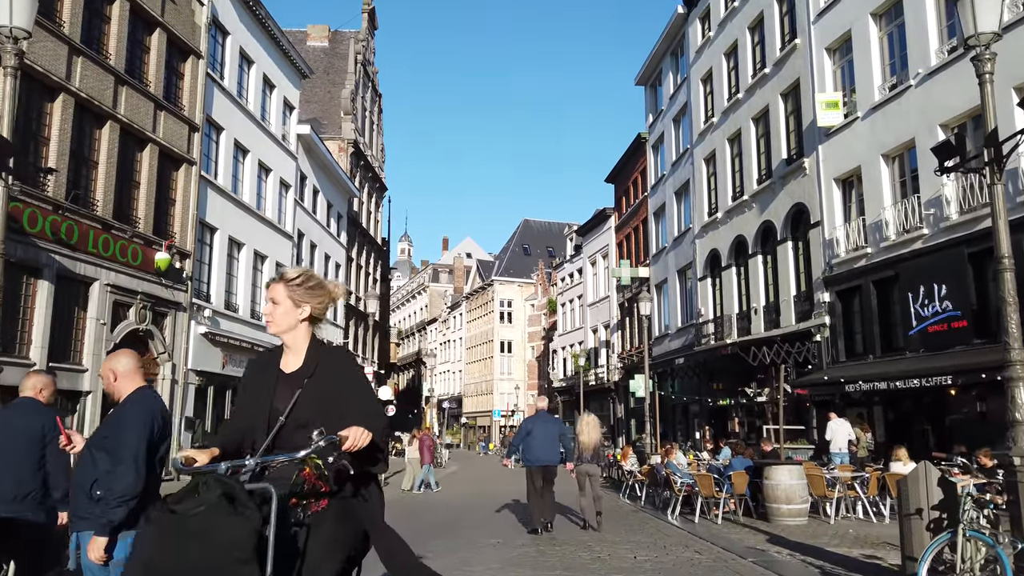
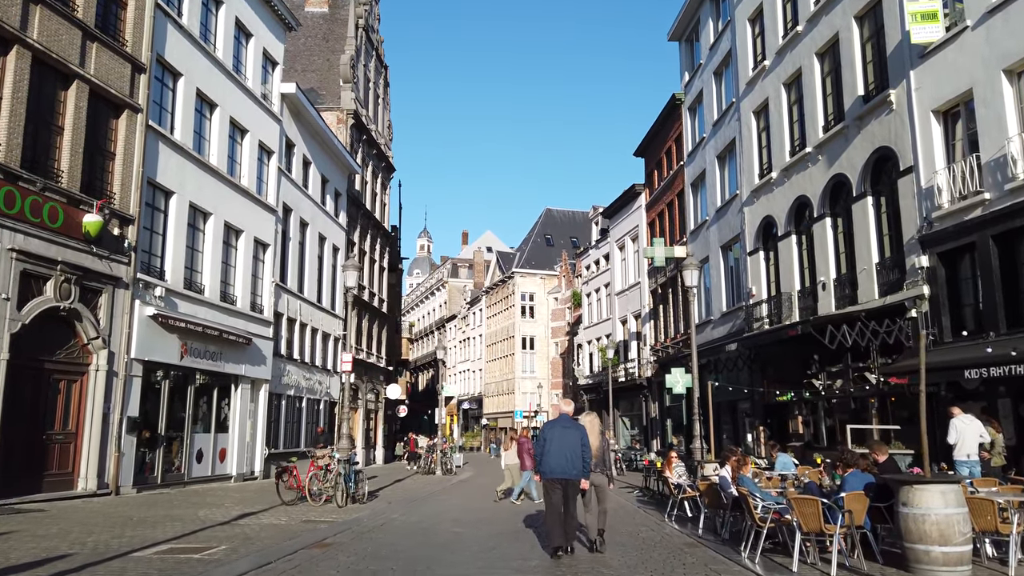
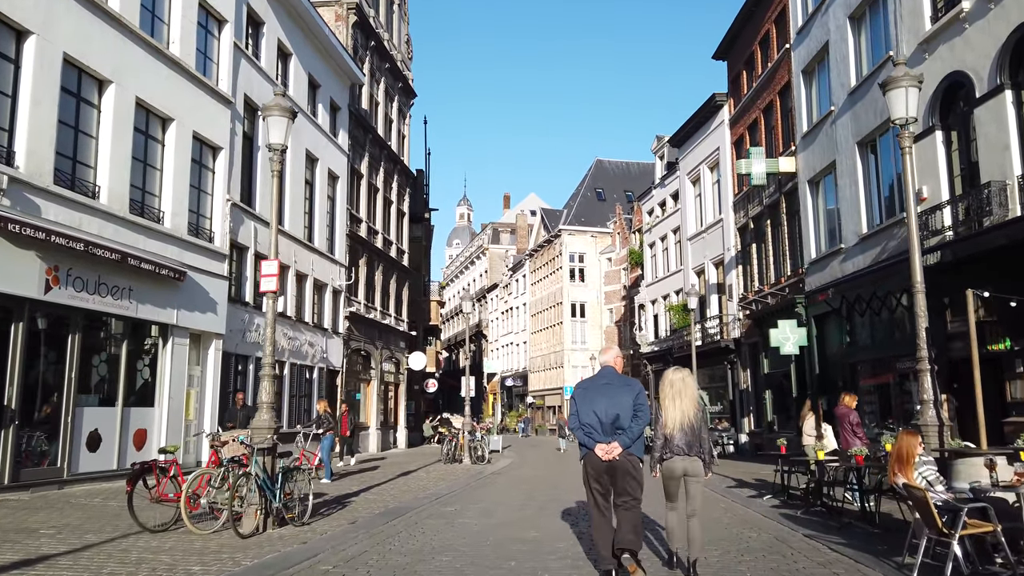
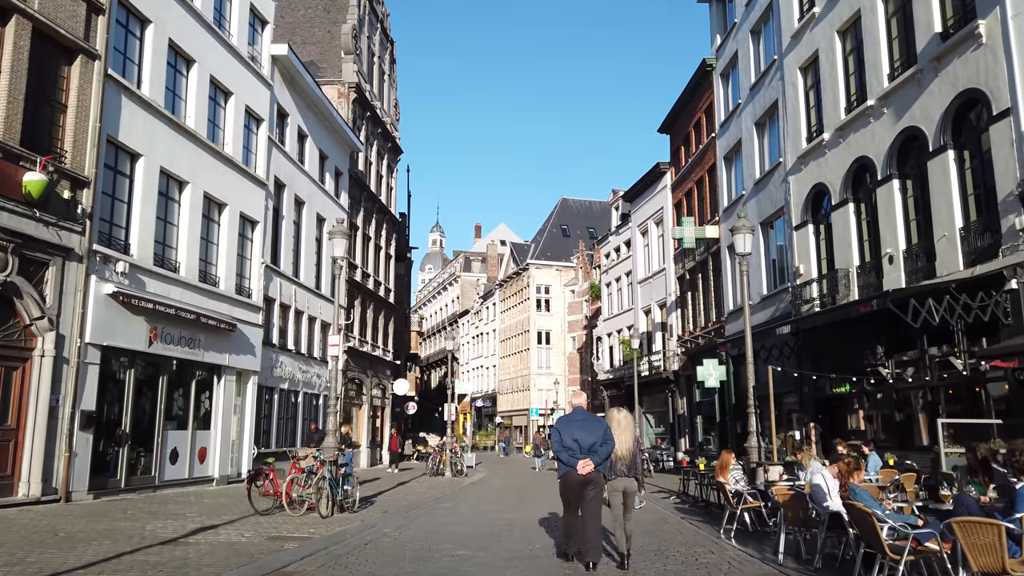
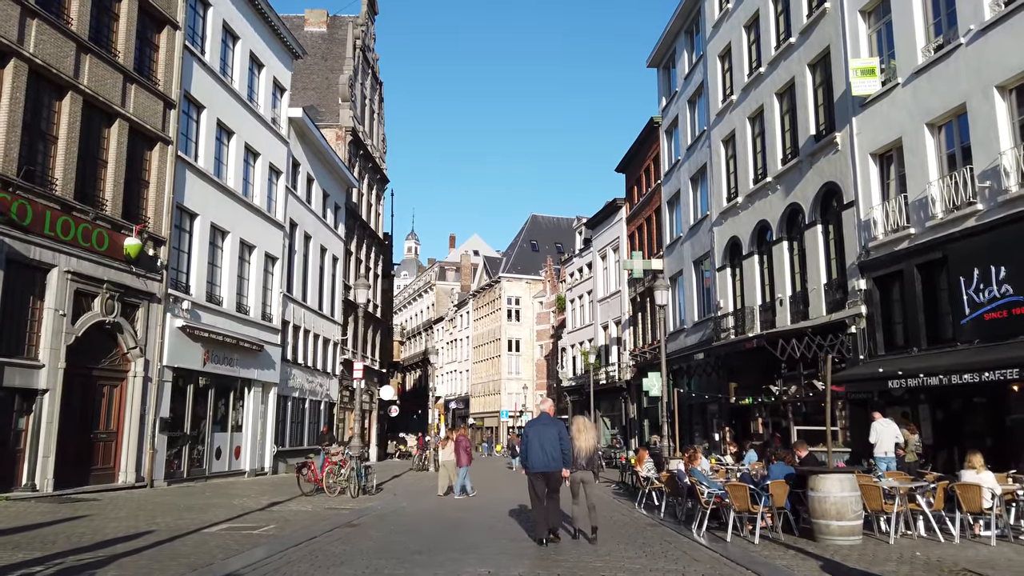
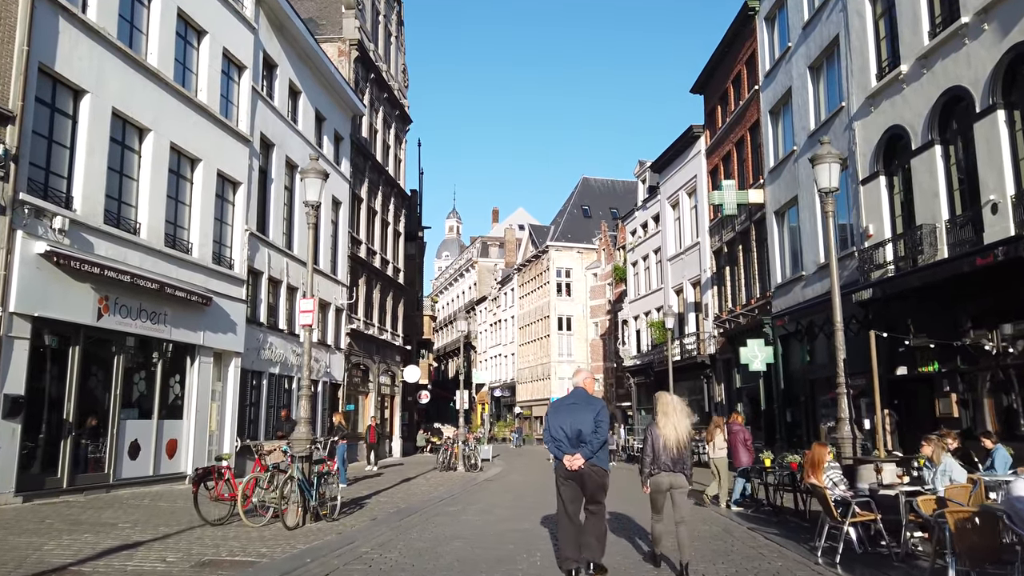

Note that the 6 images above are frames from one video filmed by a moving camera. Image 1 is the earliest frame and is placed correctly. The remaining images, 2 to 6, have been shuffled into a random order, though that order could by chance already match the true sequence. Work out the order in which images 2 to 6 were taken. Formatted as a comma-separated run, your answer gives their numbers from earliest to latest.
5, 2, 4, 6, 3
